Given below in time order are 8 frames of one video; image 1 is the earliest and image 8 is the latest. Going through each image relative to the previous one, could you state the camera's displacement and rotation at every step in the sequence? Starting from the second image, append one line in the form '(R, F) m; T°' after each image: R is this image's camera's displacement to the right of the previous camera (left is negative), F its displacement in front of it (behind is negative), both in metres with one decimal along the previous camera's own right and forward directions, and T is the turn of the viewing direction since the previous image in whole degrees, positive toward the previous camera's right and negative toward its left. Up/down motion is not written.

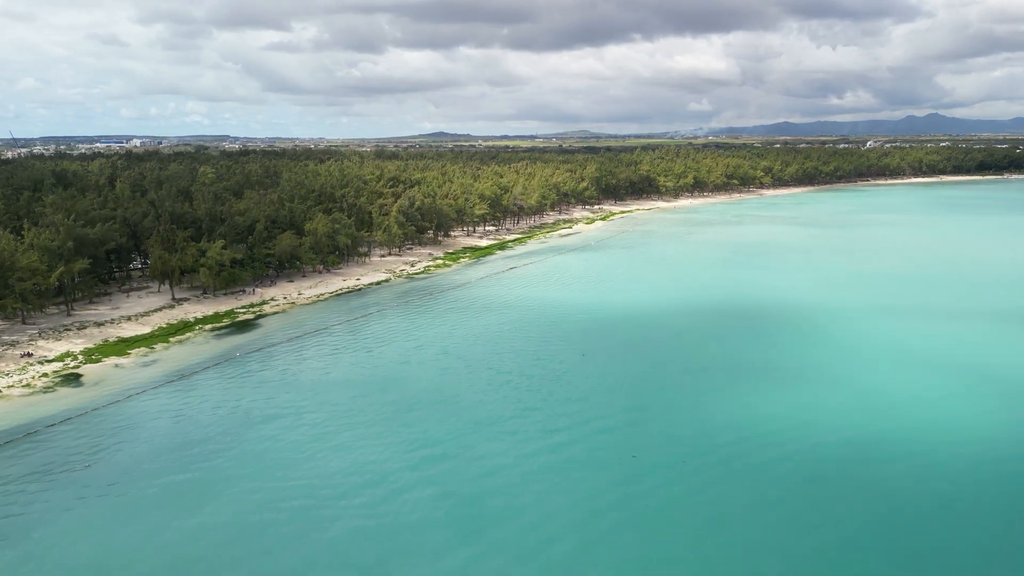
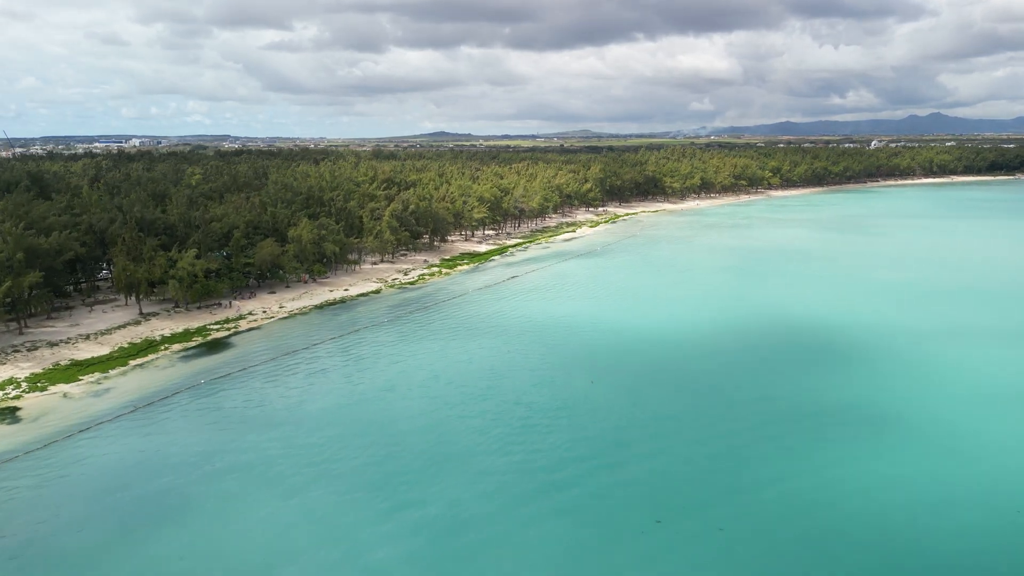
(+0.1, +3.8) m; 0°
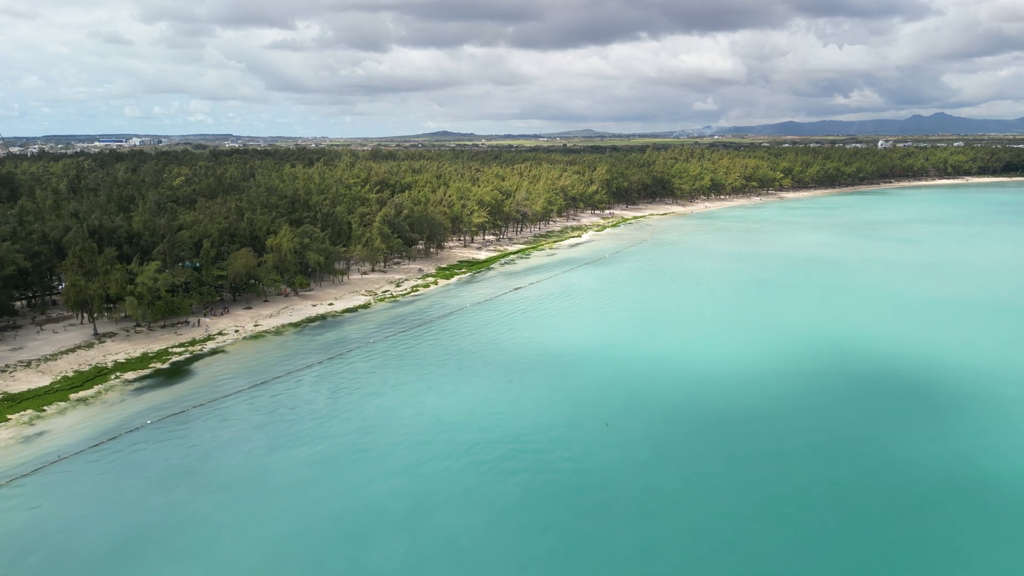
(+0.1, +4.5) m; 0°
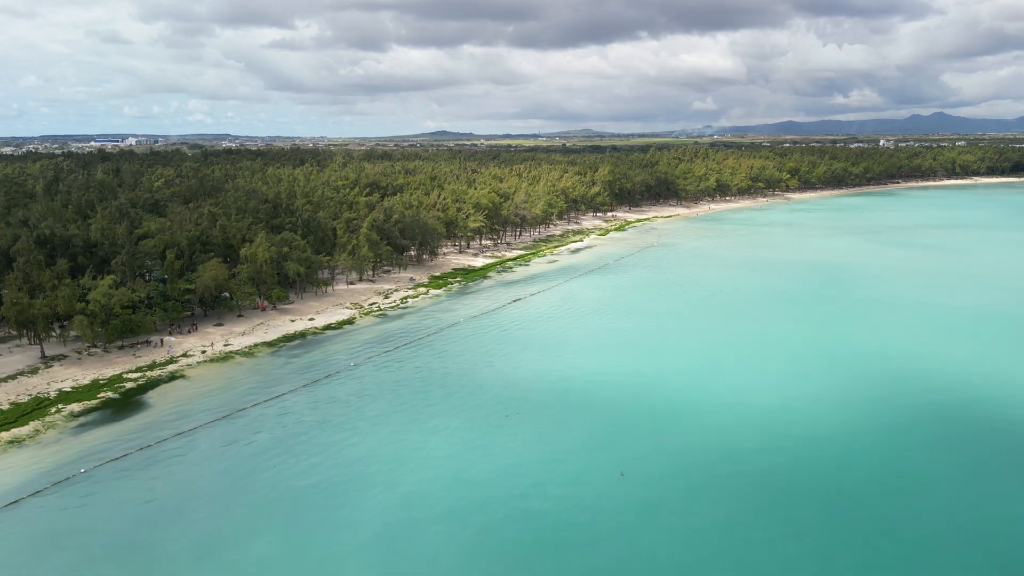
(+0.1, +3.7) m; 0°
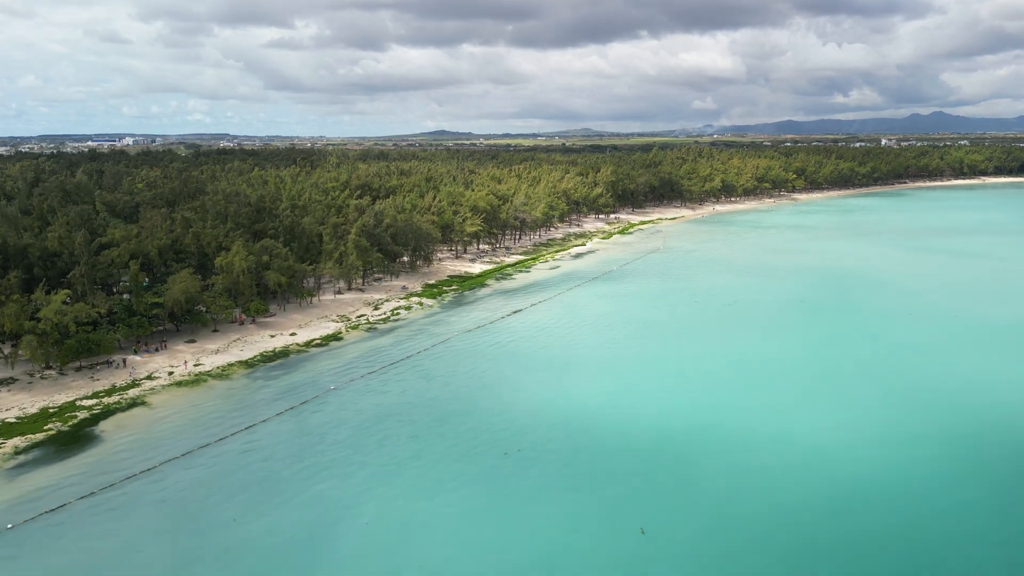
(0.0, +3.2) m; 0°
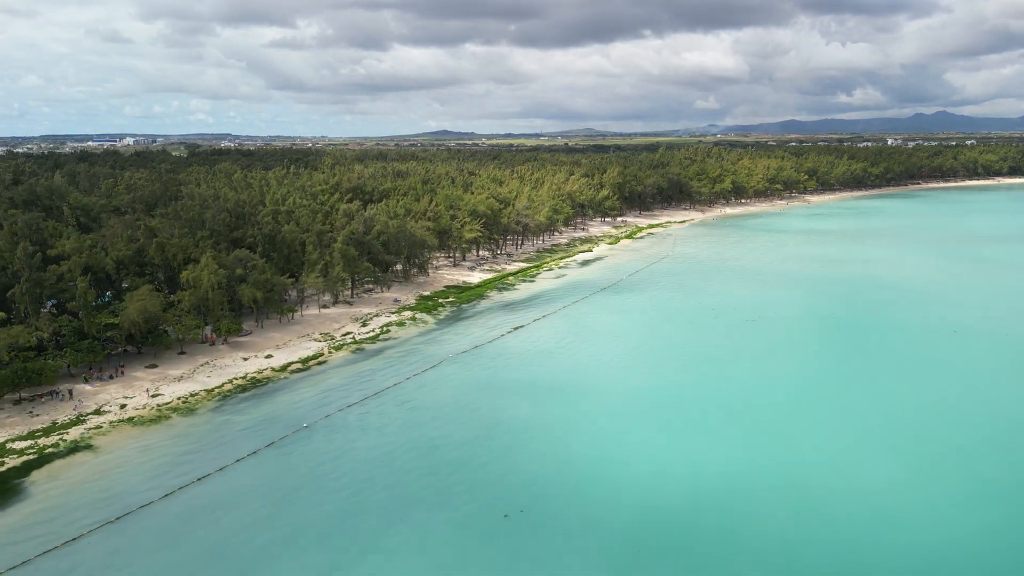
(+0.1, +3.9) m; 0°
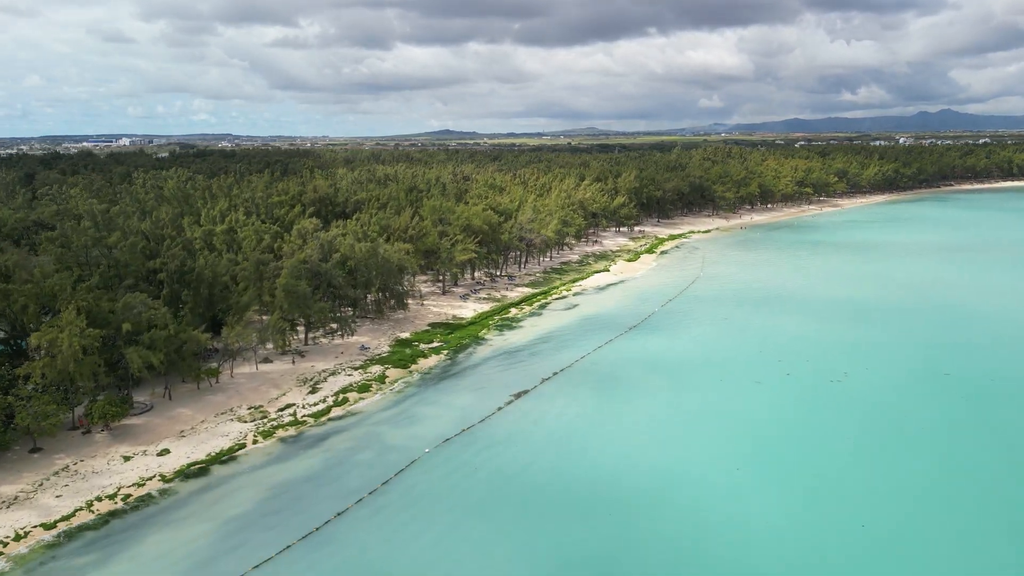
(+0.1, +10.2) m; 0°
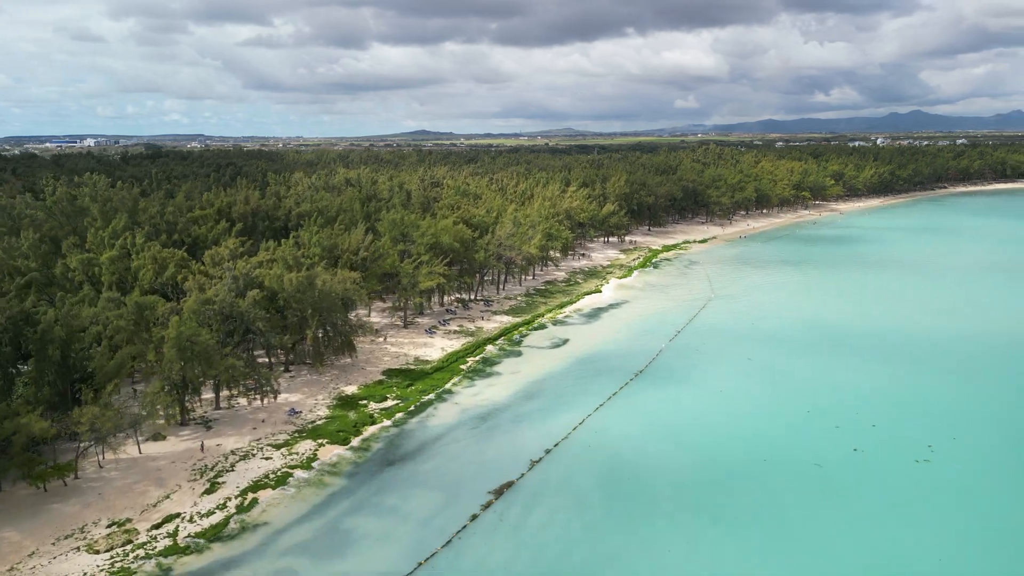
(+0.1, +7.8) m; +2°
